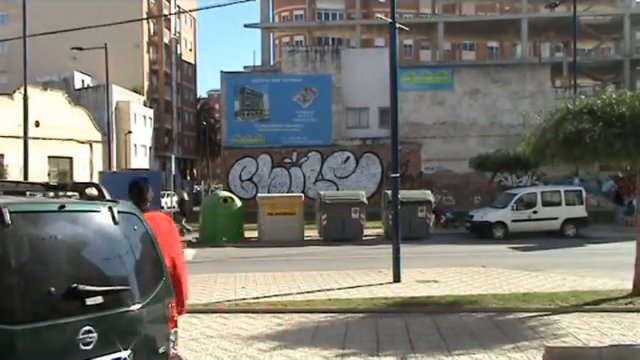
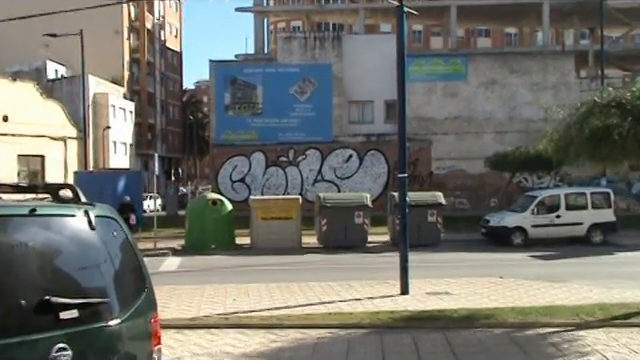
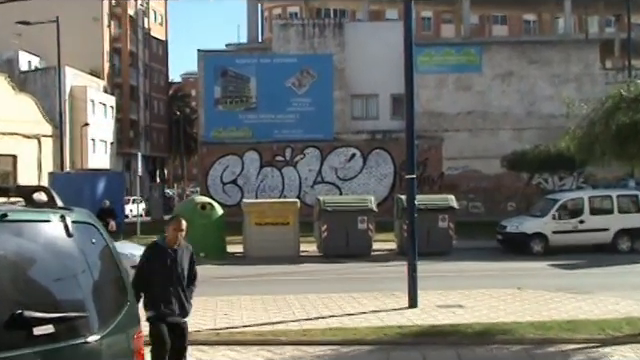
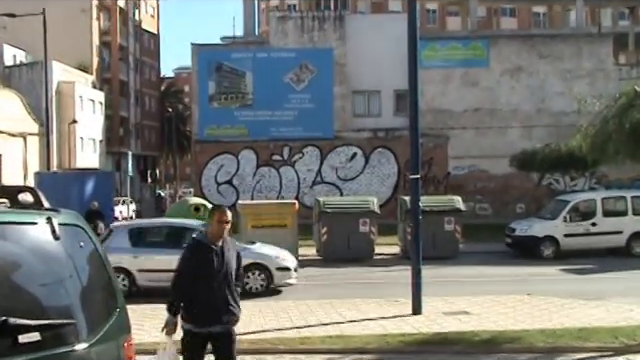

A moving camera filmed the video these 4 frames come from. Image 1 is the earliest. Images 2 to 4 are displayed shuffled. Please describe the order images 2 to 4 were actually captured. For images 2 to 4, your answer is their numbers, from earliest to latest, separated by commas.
2, 3, 4
